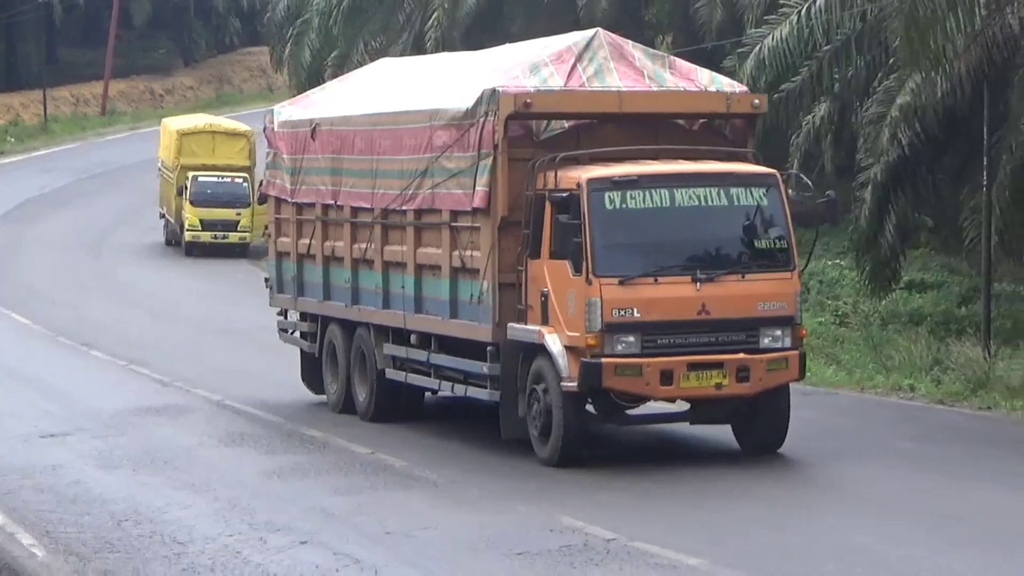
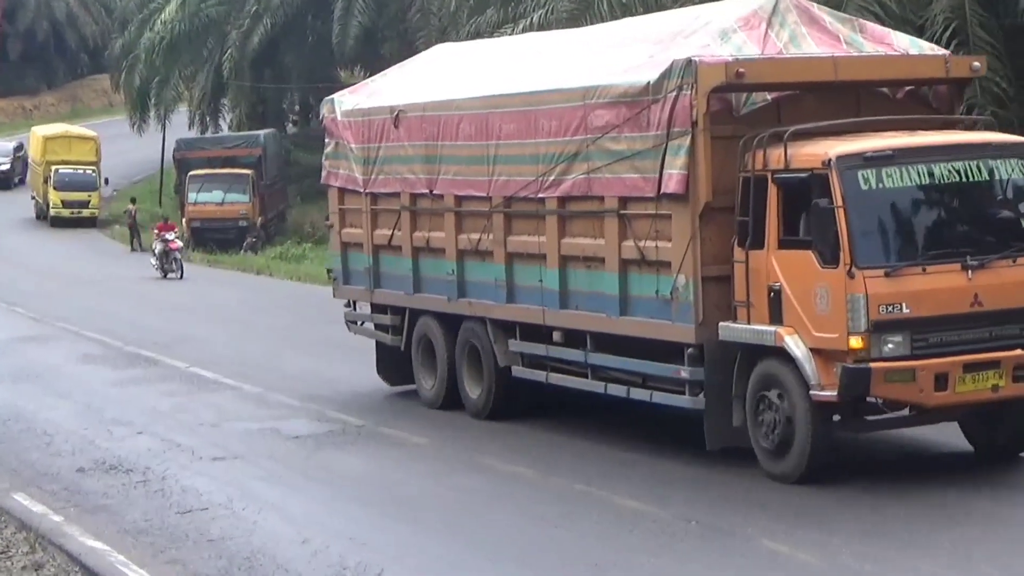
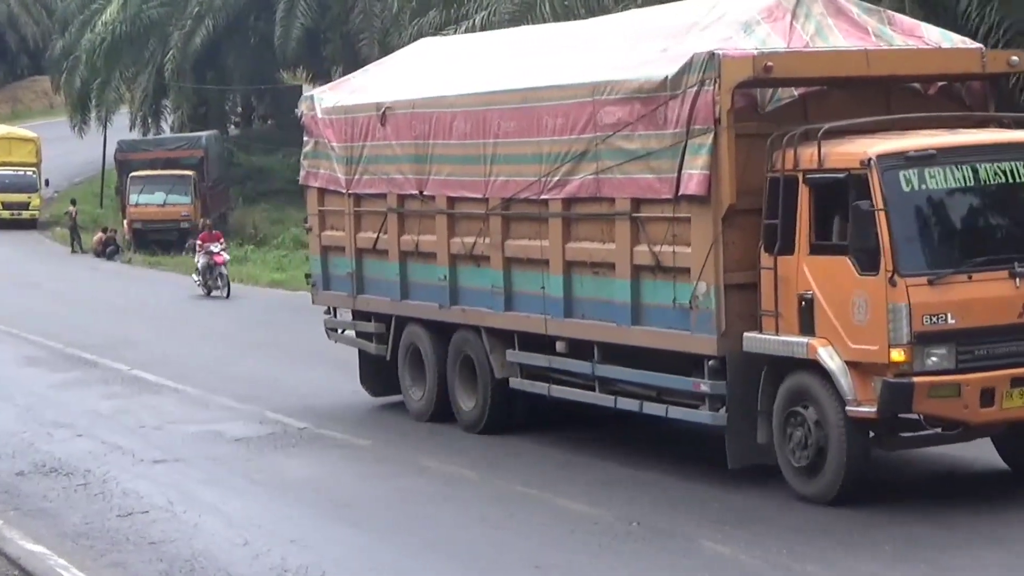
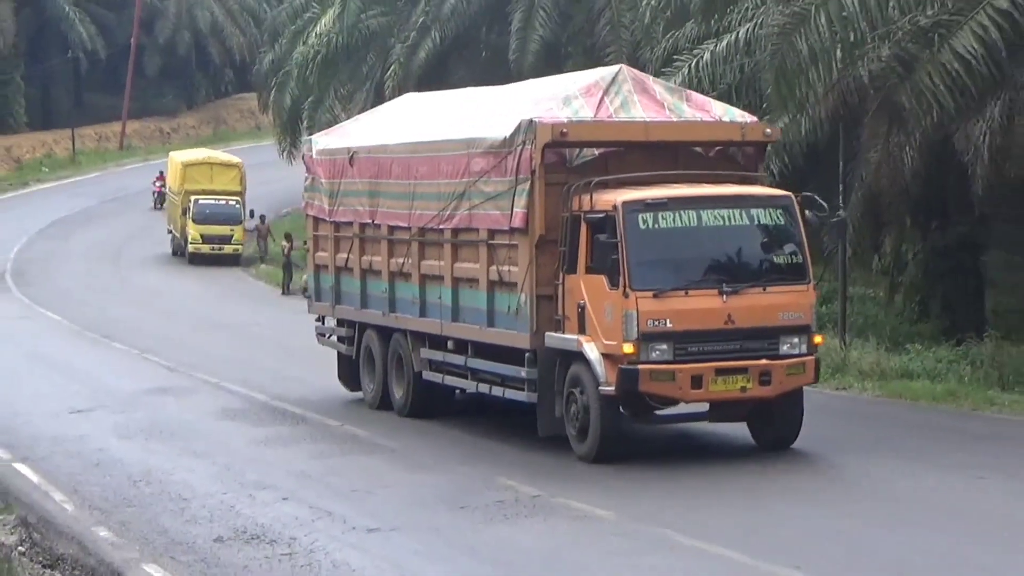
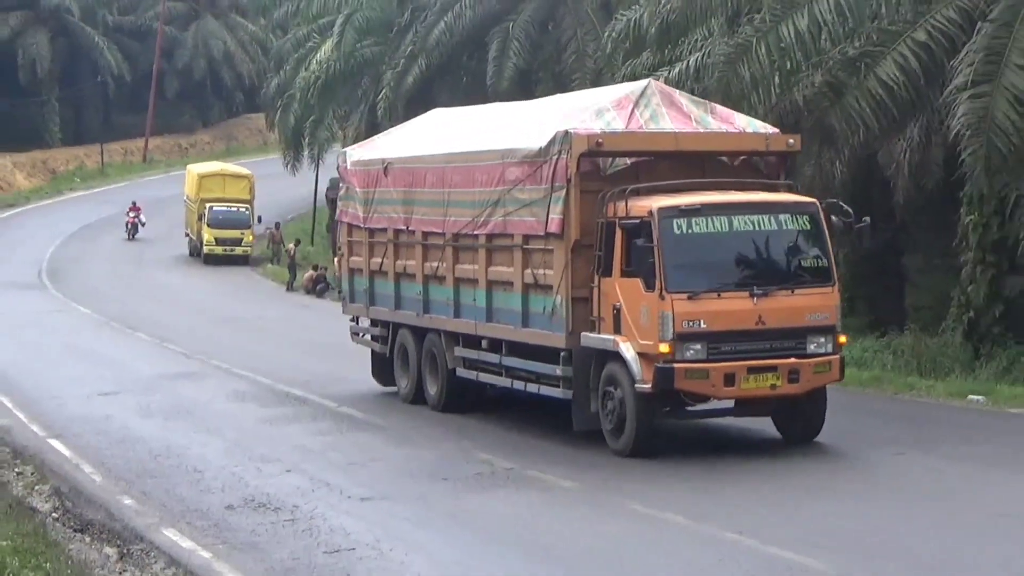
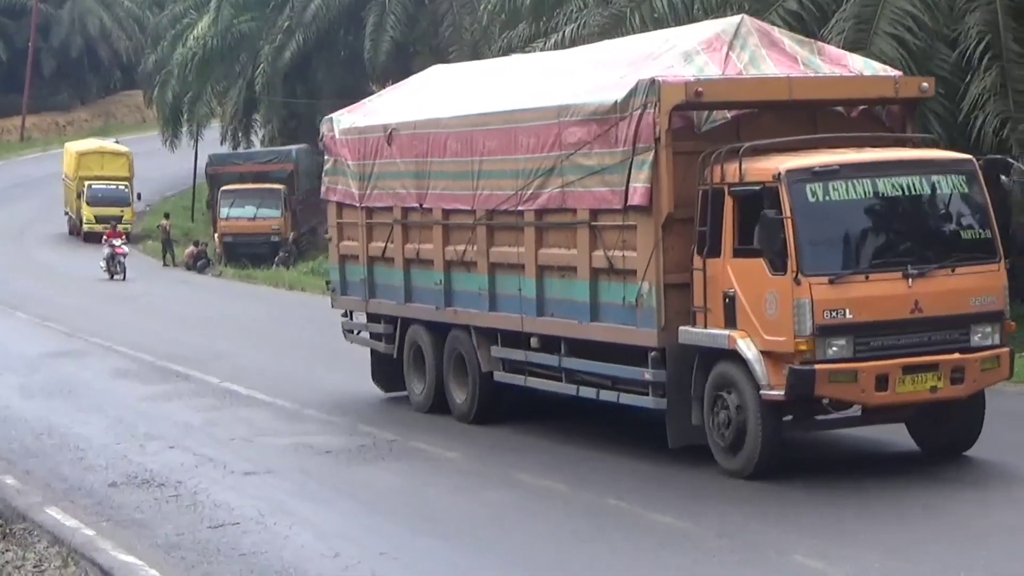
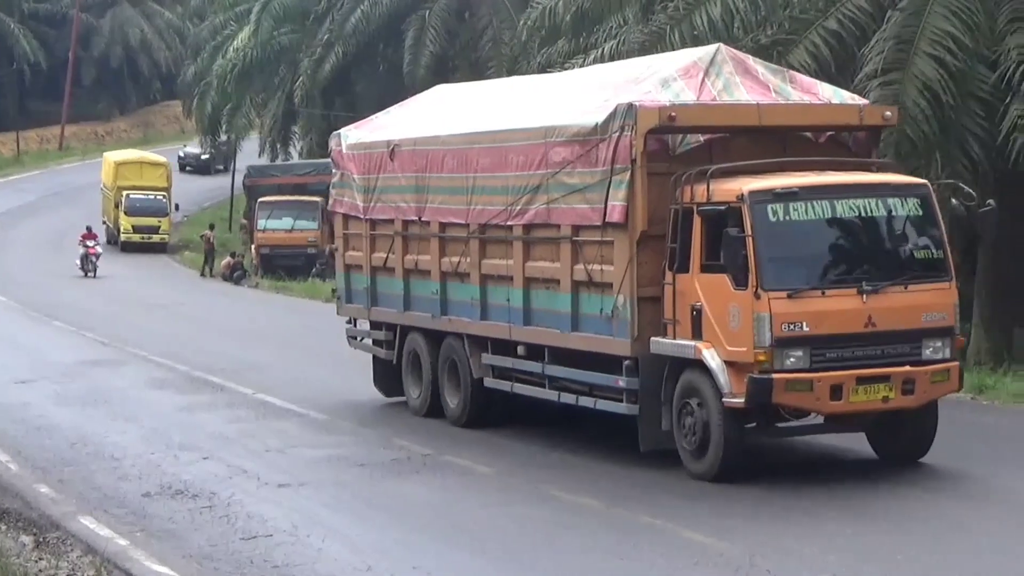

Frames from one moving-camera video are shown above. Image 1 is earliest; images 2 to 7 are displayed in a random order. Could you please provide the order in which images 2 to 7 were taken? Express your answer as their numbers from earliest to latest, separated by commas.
4, 5, 7, 6, 2, 3
